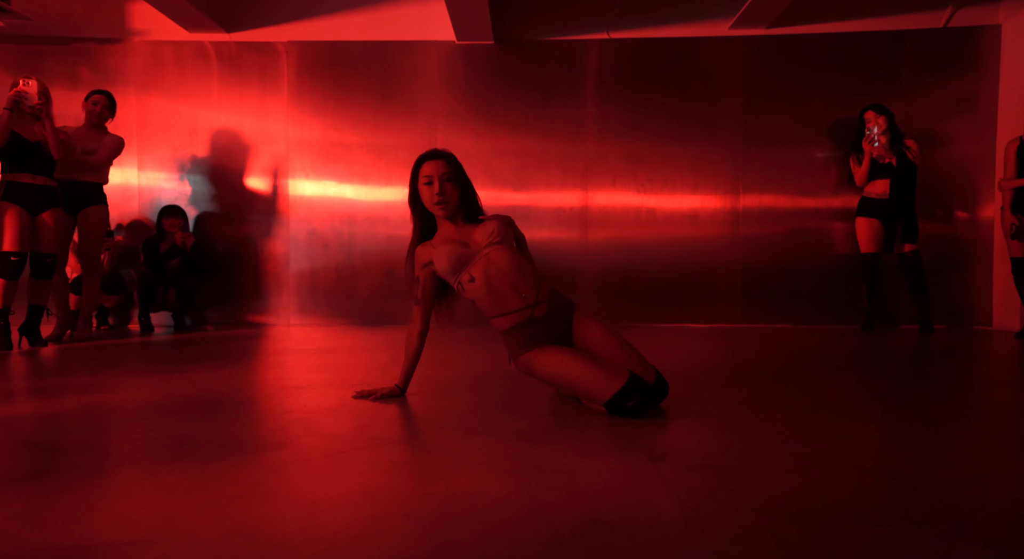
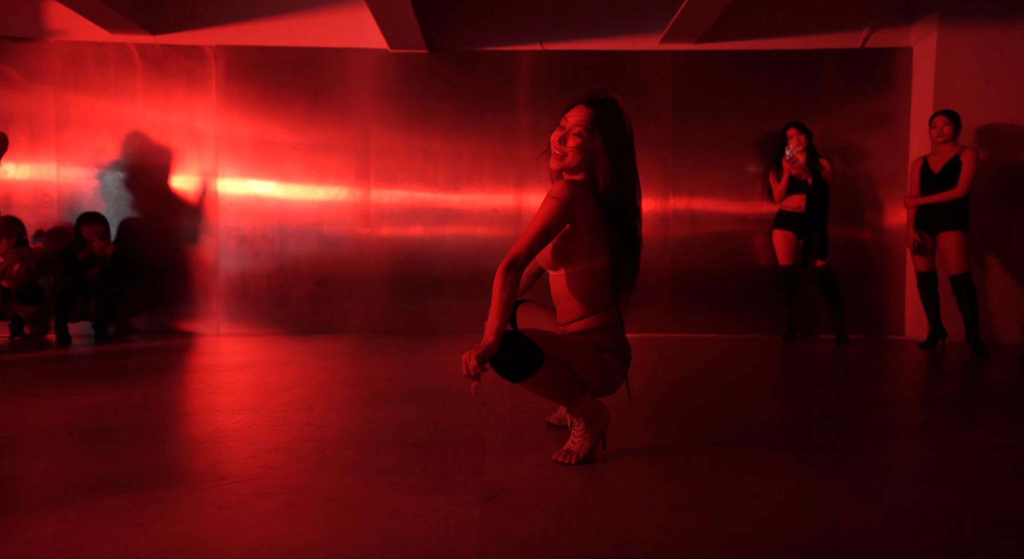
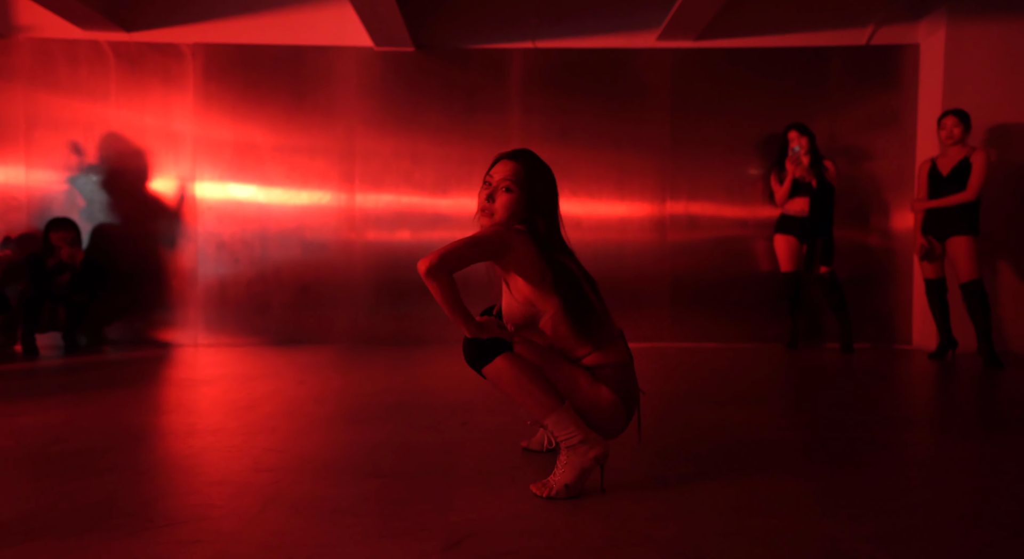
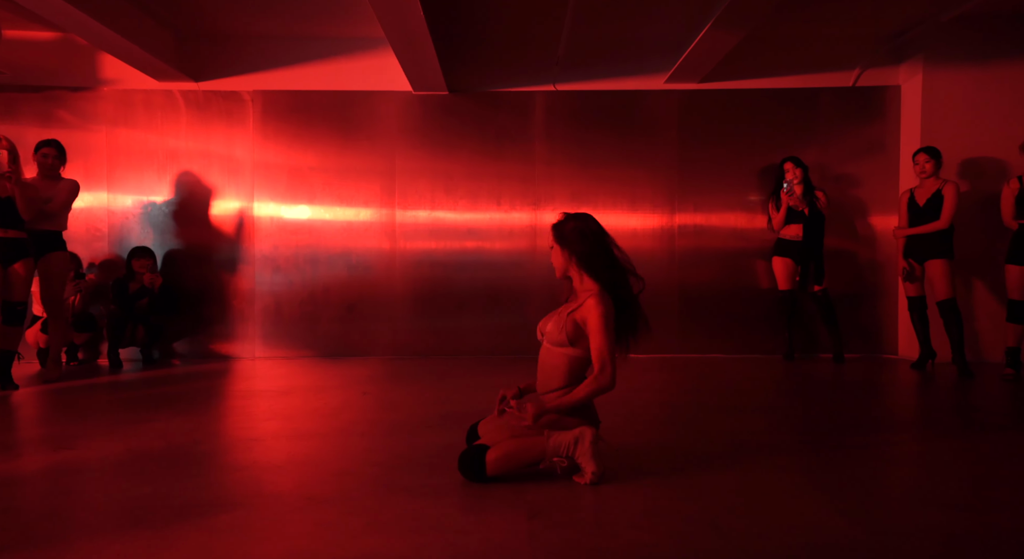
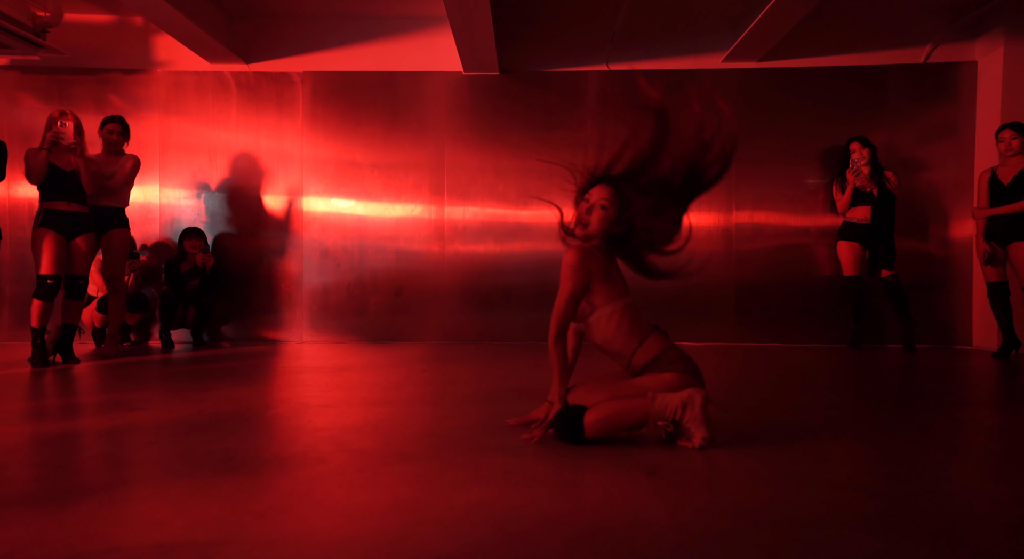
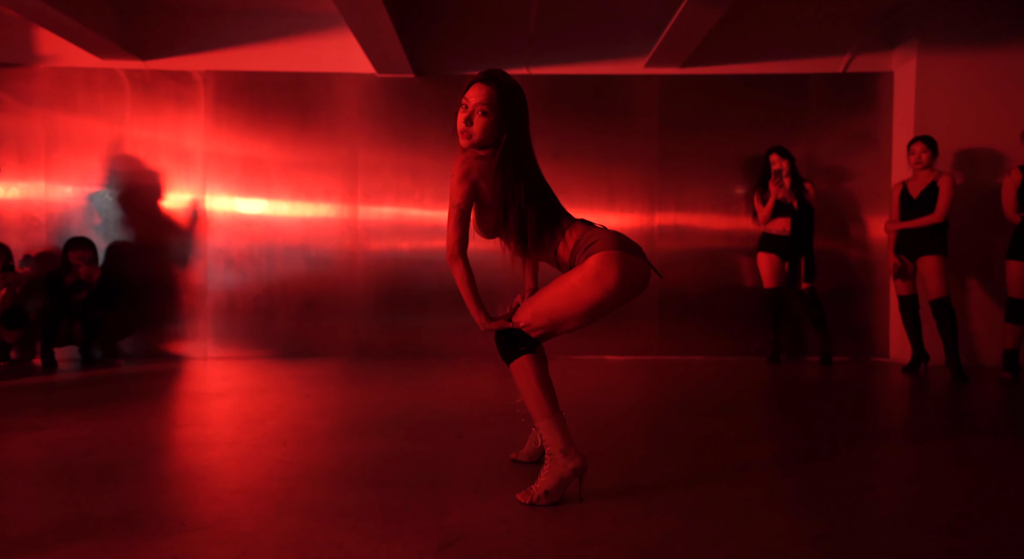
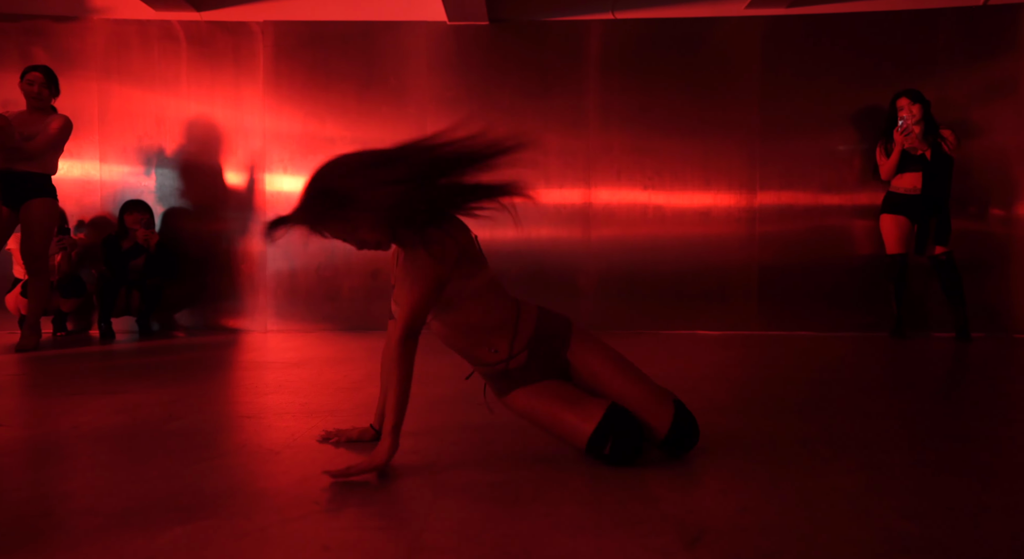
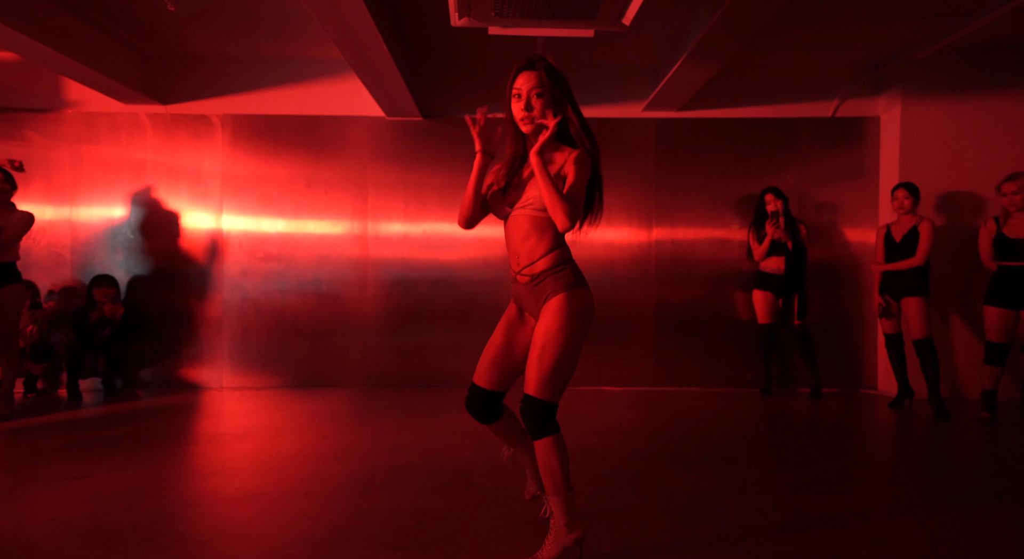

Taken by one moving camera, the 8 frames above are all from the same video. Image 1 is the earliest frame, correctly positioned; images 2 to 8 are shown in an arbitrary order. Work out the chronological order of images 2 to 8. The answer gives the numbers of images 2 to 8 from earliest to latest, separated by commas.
7, 5, 4, 2, 3, 6, 8
